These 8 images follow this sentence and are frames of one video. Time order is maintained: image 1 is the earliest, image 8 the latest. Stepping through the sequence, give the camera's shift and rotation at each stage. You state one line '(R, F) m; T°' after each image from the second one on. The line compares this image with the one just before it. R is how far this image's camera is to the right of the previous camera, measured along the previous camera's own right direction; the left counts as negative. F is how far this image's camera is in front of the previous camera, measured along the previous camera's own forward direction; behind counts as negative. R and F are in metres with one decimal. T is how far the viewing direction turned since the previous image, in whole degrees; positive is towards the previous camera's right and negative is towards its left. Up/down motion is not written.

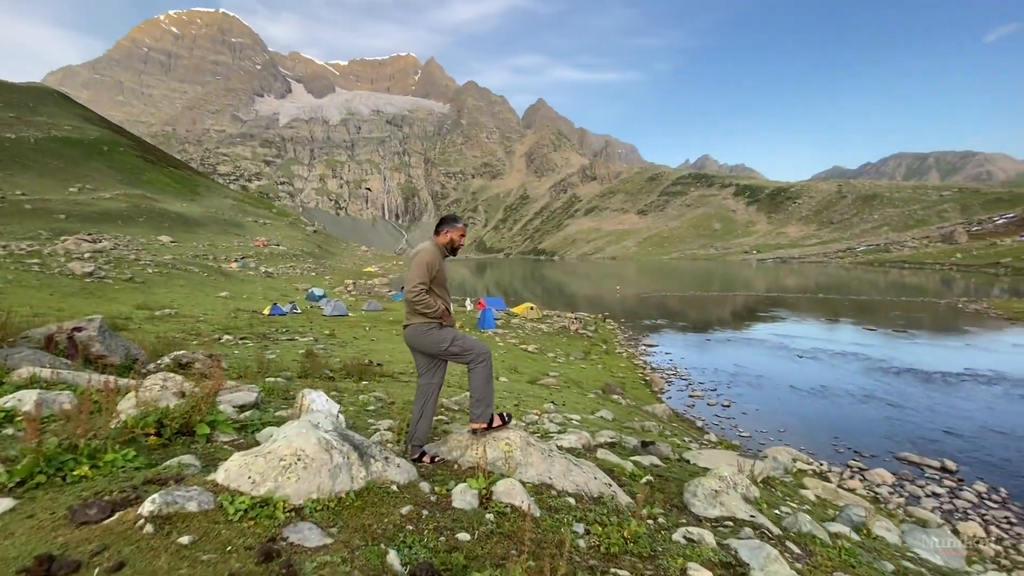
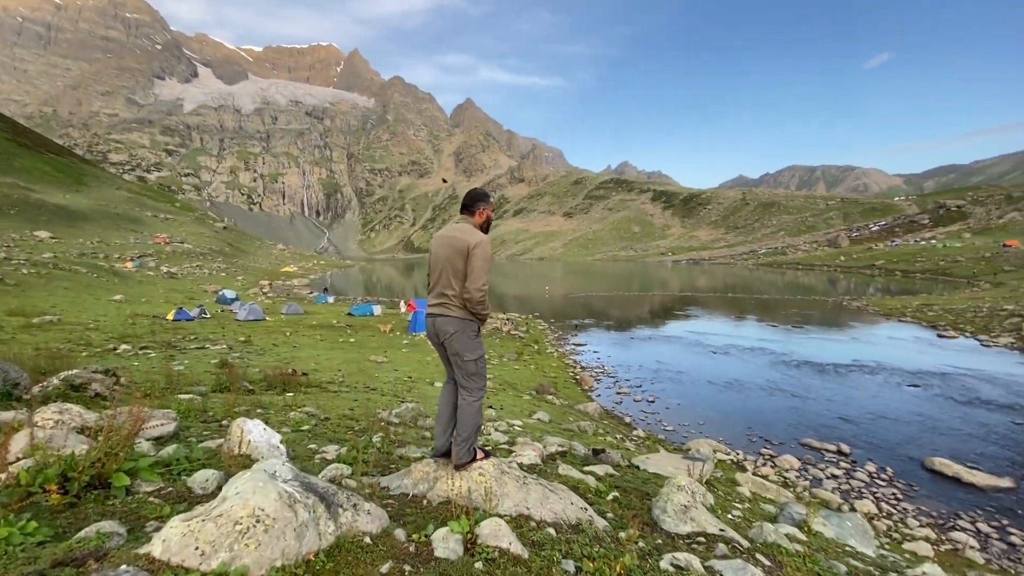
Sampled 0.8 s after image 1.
(-0.2, +0.2) m; +9°
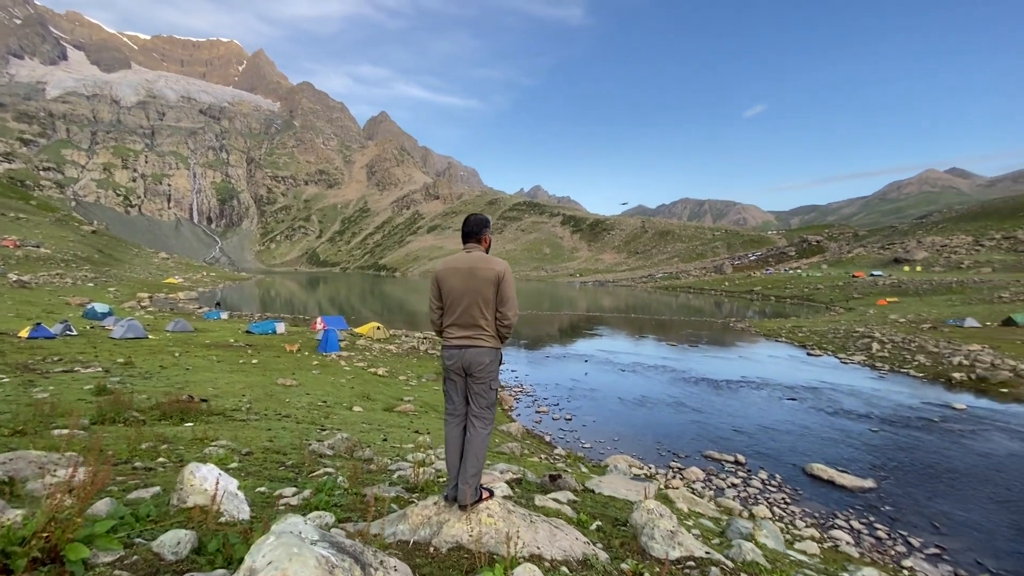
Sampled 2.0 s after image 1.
(-0.6, +0.1) m; +11°
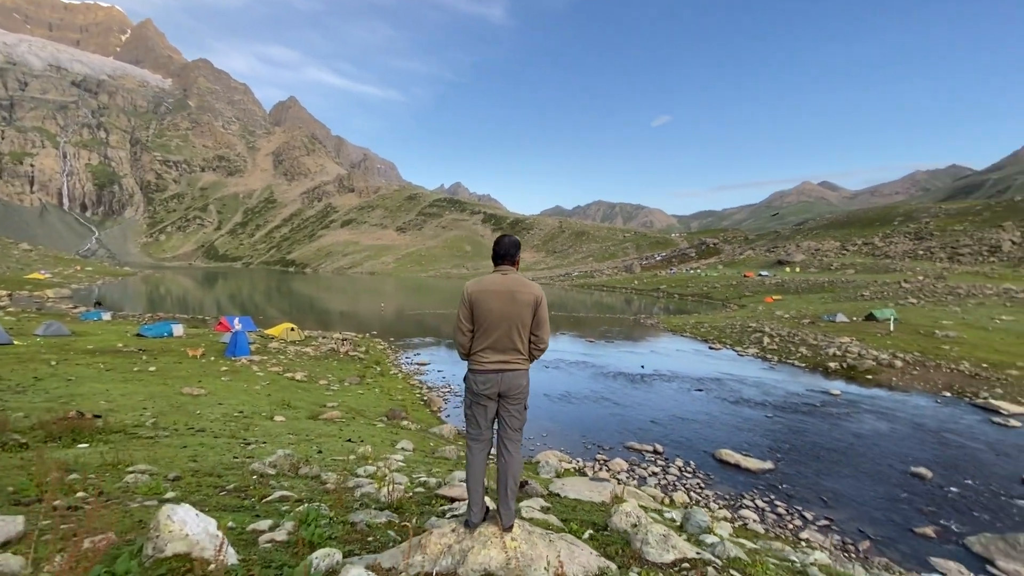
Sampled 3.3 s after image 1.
(-0.6, +0.1) m; +10°
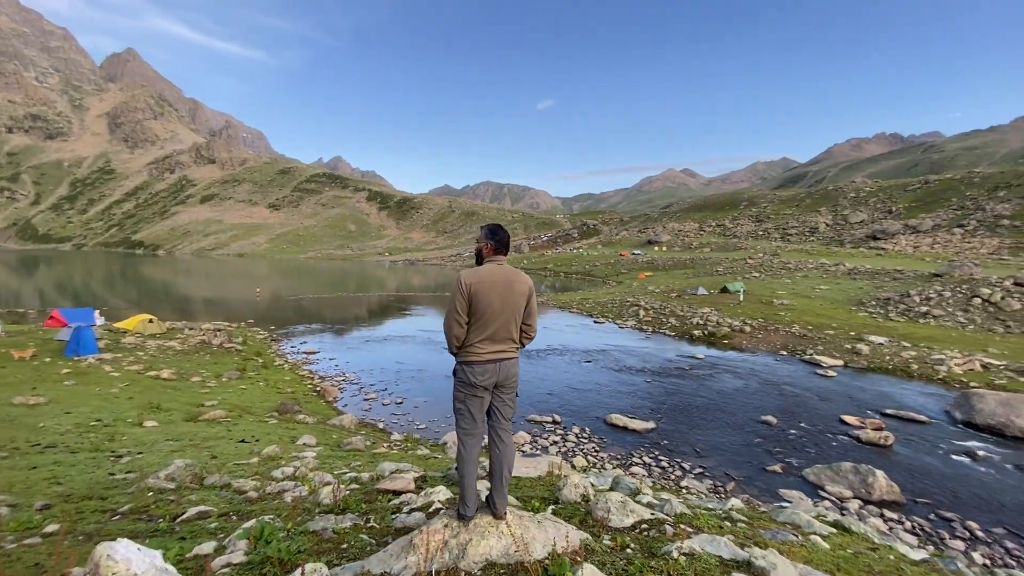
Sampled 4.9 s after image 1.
(-0.5, +0.1) m; +13°
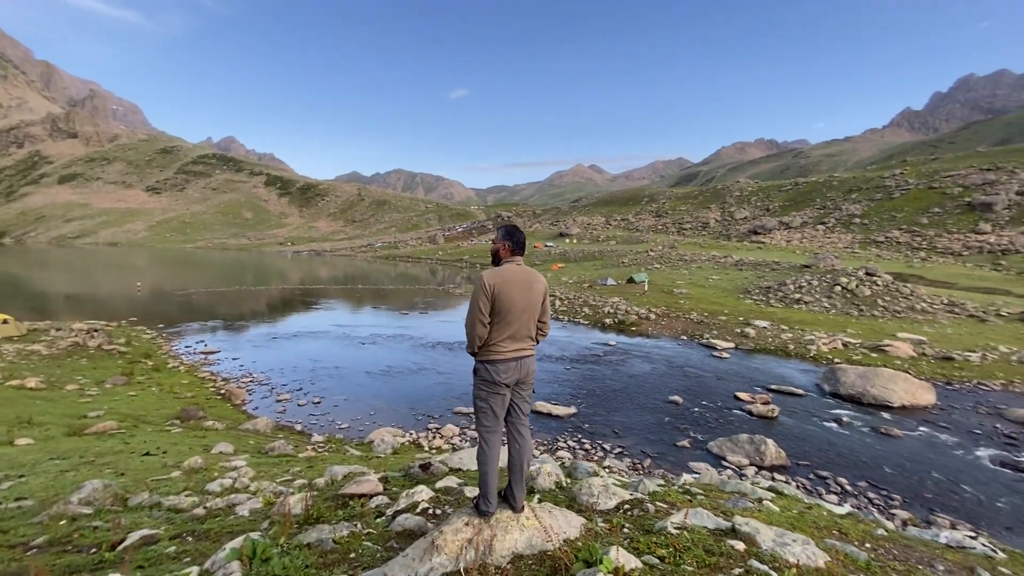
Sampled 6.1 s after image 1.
(-0.6, 0.0) m; +10°
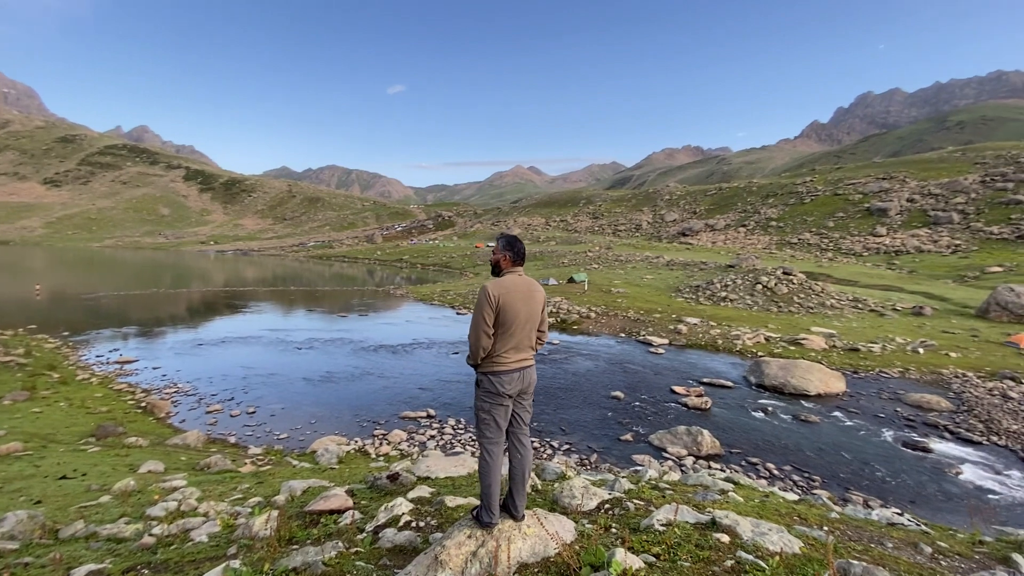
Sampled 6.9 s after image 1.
(-0.3, 0.0) m; +7°
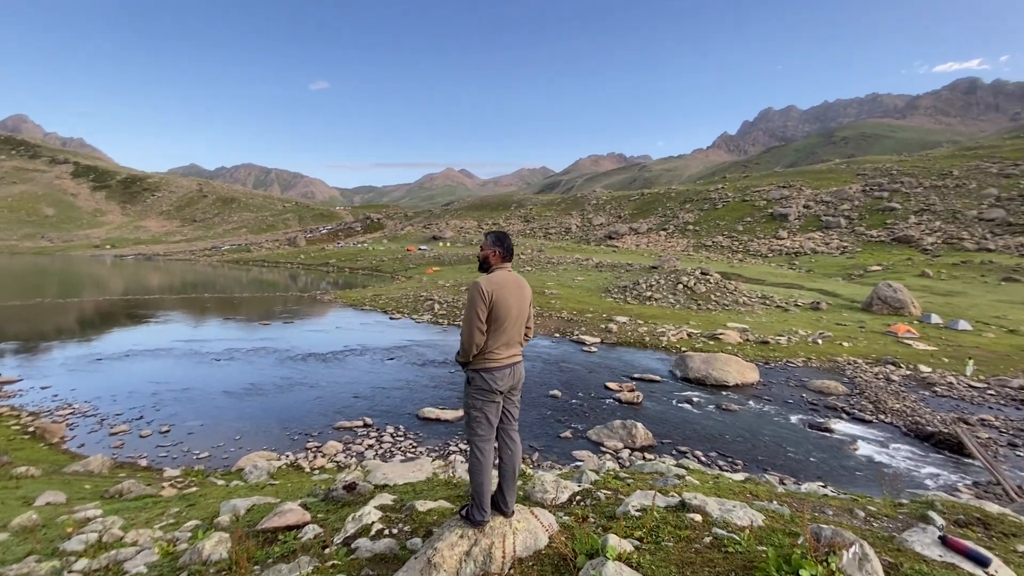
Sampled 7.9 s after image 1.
(-0.3, 0.0) m; +8°
